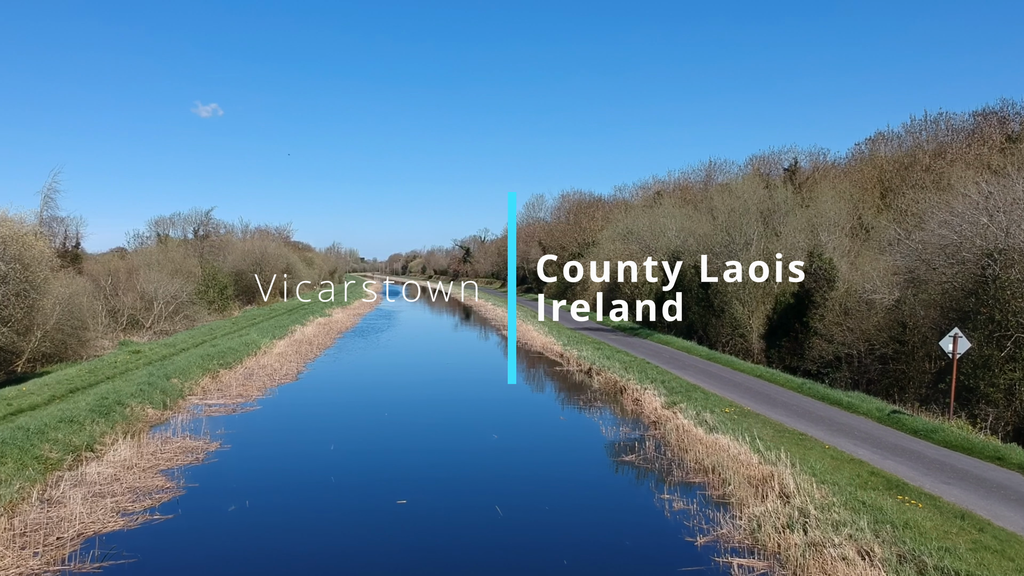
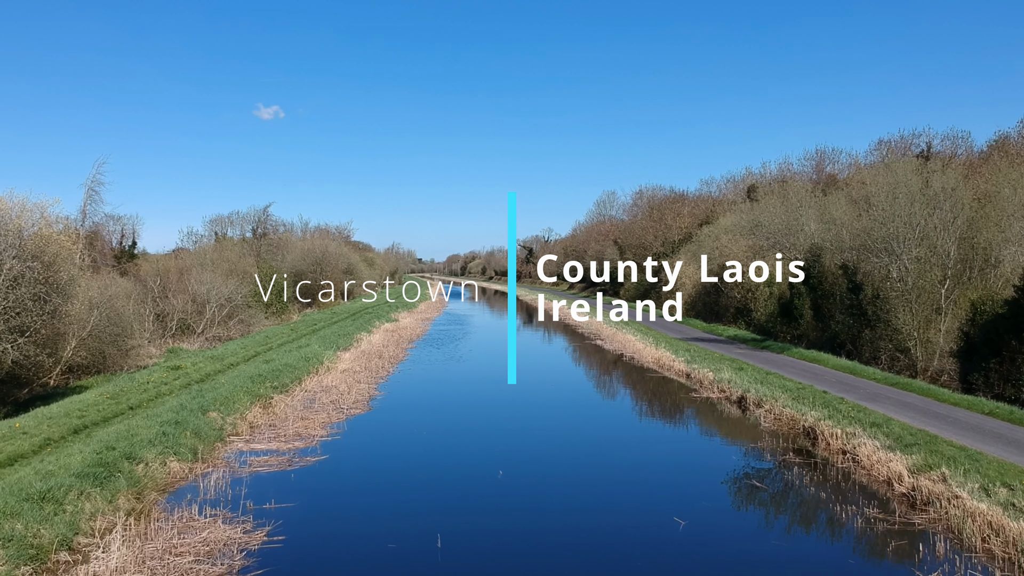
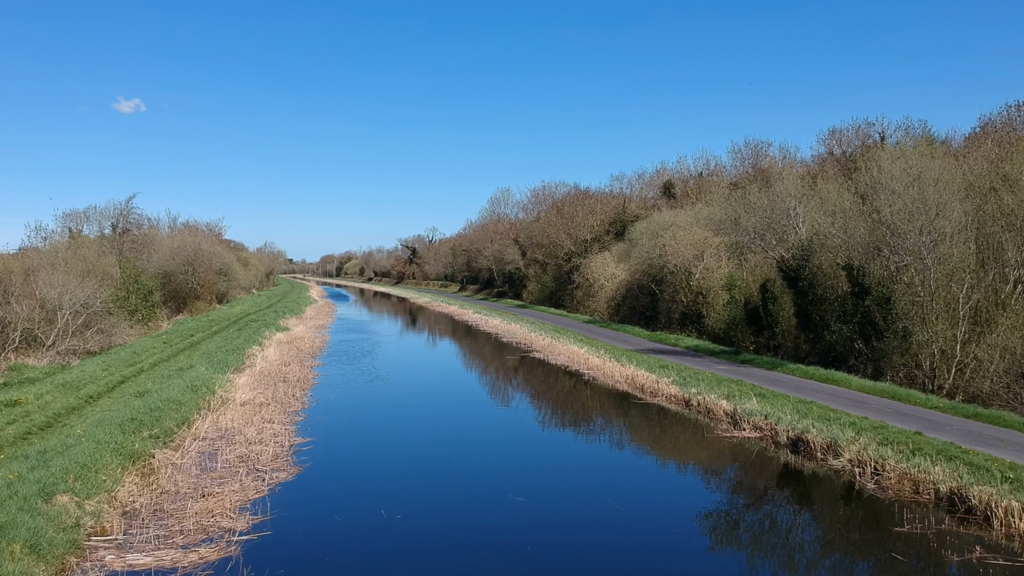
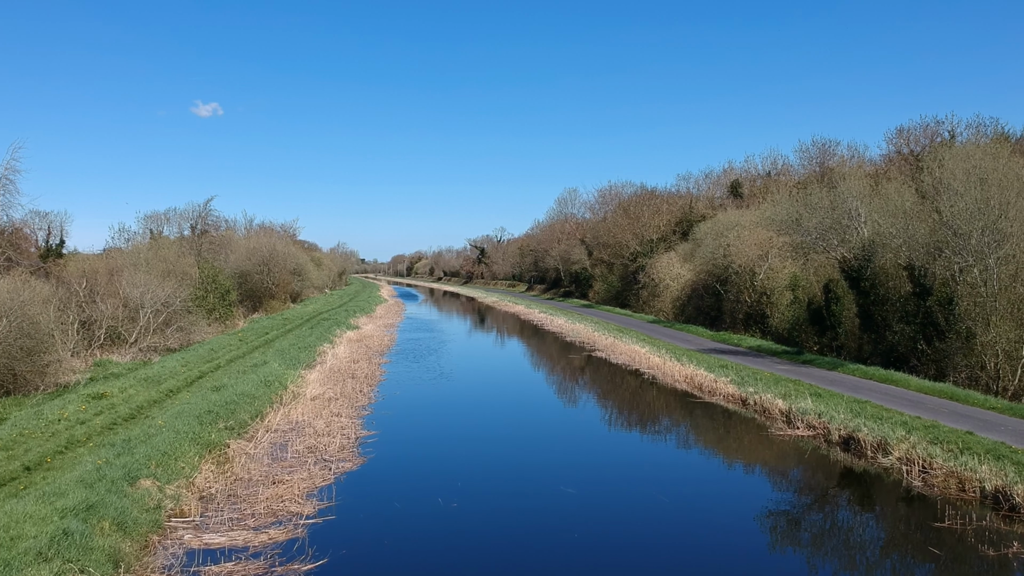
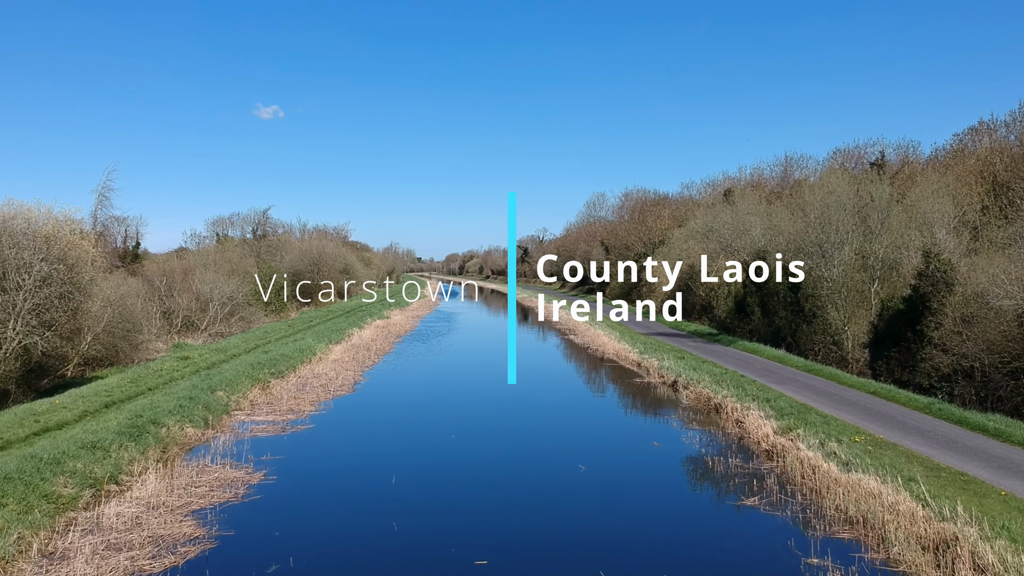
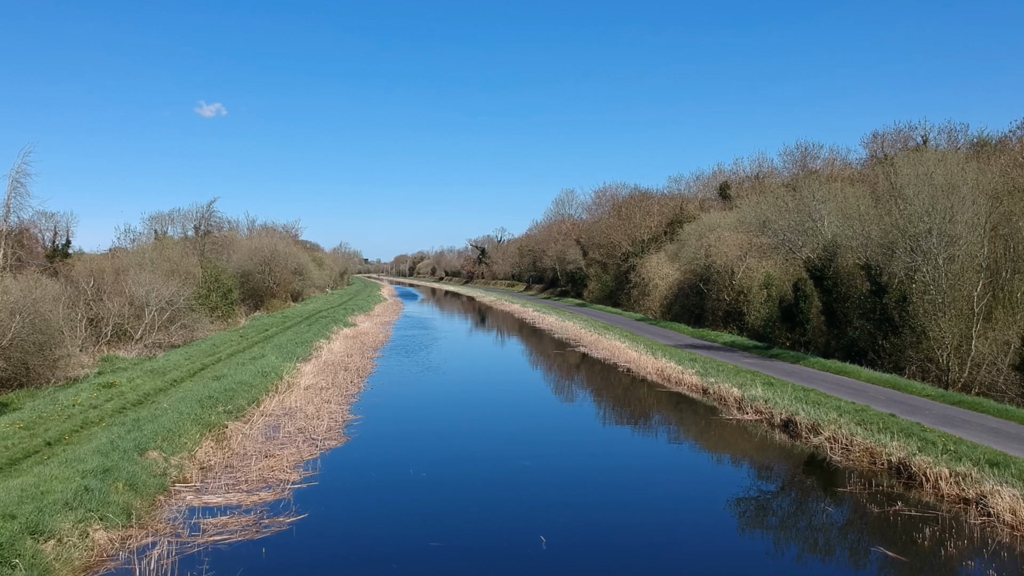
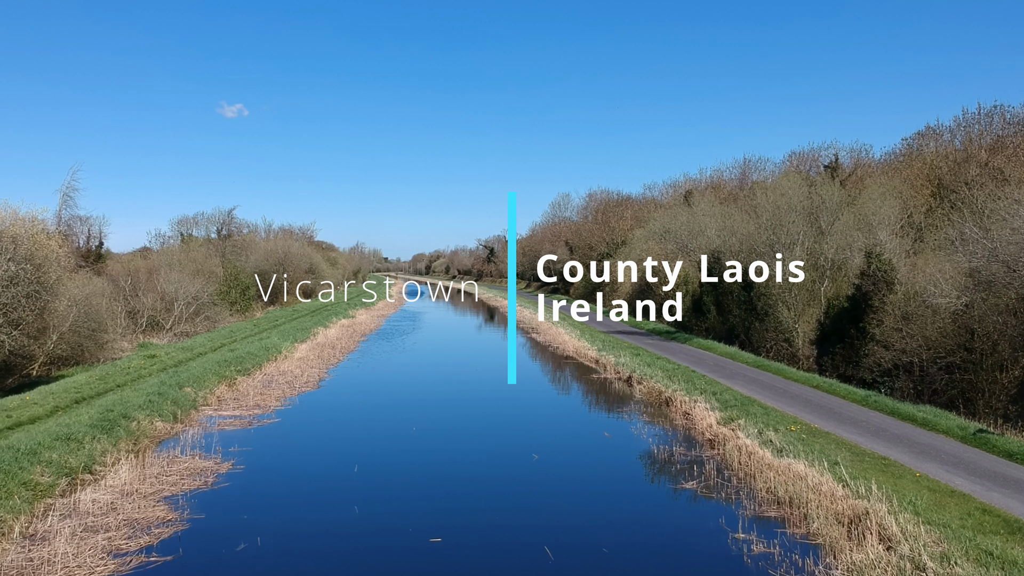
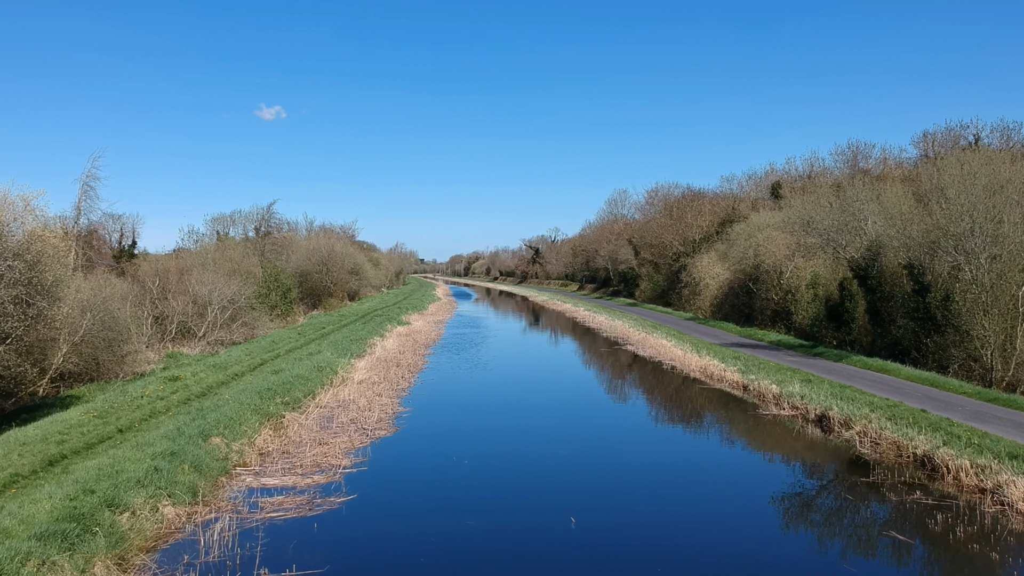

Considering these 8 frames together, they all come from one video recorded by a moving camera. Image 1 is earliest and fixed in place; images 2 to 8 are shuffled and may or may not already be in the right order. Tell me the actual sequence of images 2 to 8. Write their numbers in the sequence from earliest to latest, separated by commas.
7, 5, 2, 8, 6, 4, 3
